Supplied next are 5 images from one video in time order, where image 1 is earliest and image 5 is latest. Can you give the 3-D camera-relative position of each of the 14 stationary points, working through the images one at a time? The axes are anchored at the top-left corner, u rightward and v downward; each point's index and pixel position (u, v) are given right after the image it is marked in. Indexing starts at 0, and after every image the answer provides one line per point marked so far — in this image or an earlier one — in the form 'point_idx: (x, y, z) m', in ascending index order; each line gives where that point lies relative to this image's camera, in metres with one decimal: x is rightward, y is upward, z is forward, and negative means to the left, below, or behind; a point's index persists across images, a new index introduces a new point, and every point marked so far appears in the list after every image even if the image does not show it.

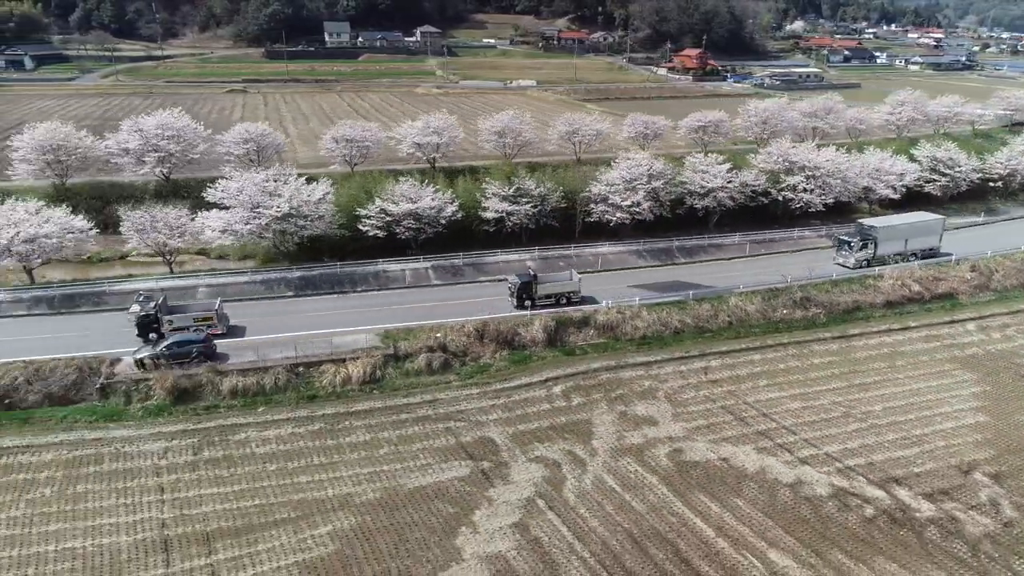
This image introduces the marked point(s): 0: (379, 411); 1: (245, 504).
0: (-3.4, -3.2, +18.9) m
1: (-5.6, -4.5, +15.3) m
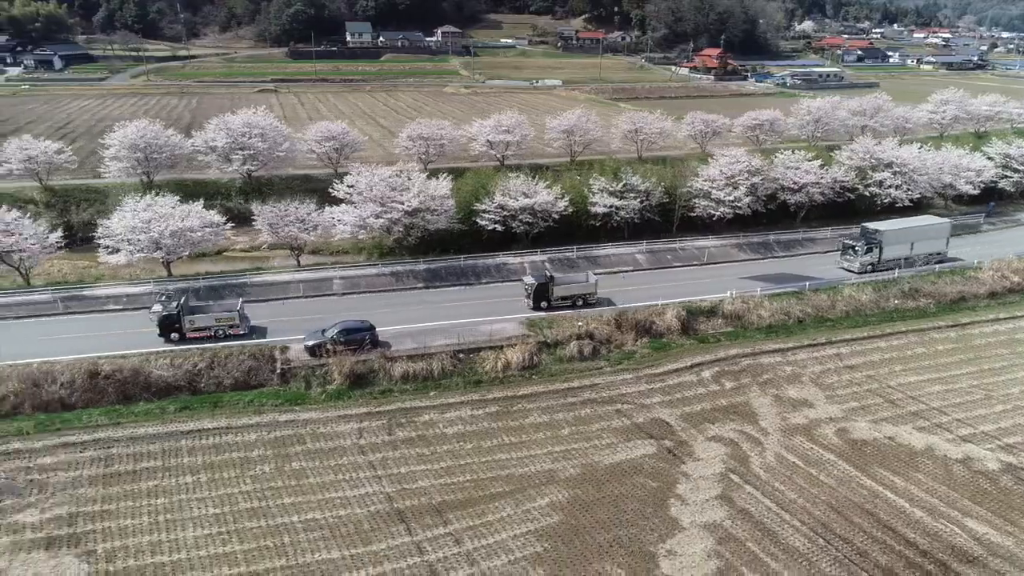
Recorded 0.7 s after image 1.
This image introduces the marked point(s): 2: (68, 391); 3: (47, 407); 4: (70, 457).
0: (+0.9, -2.9, +19.8) m
1: (-1.2, -4.2, +16.2) m
2: (-11.2, -2.6, +18.6) m
3: (-11.6, -3.0, +18.4) m
4: (-10.1, -3.8, +16.8) m
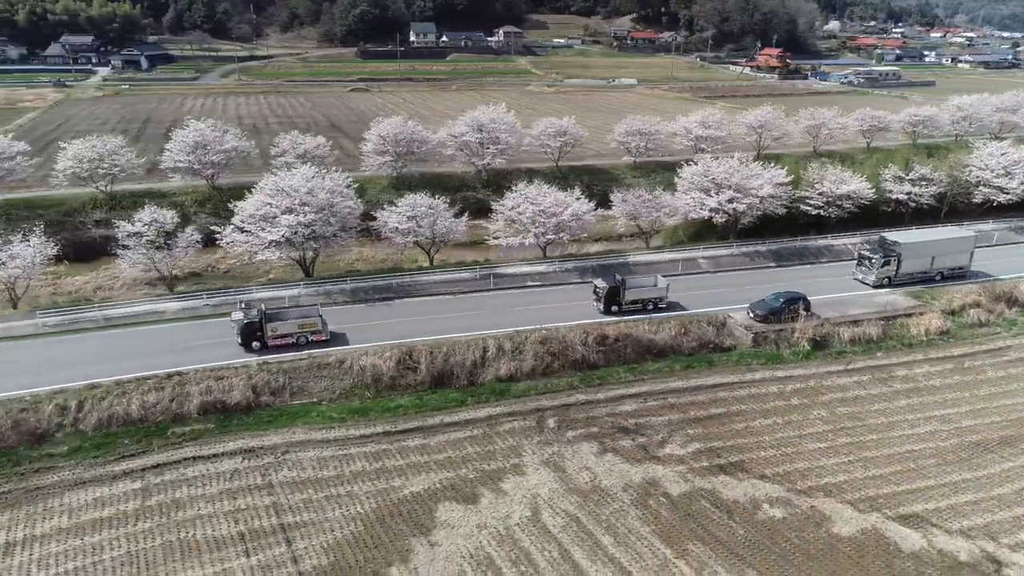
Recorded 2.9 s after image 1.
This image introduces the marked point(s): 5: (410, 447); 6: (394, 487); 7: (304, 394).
0: (+14.3, -2.0, +22.5) m
1: (+12.2, -3.4, +18.9) m
2: (+2.2, -1.8, +21.1) m
3: (+1.8, -2.2, +20.9) m
4: (+3.4, -3.1, +19.3) m
5: (-2.4, -3.7, +17.2) m
6: (-2.5, -4.3, +15.8) m
7: (-5.4, -2.7, +19.1) m
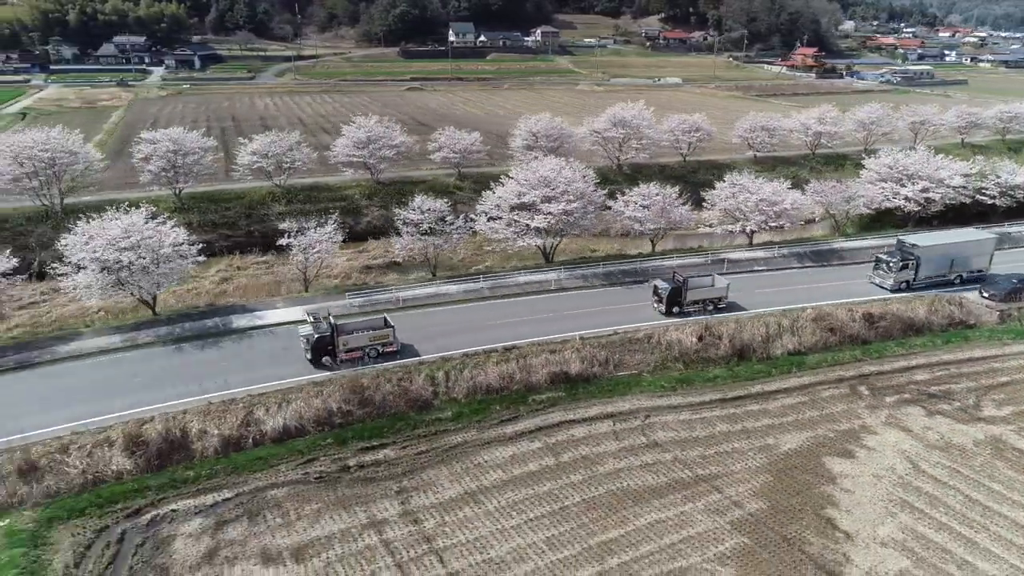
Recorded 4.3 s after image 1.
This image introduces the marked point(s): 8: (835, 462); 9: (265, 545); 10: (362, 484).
0: (+22.7, -1.4, +24.3) m
1: (+20.8, -2.7, +20.7) m
2: (+10.7, -1.2, +22.7) m
3: (+10.3, -1.6, +22.5) m
4: (+11.9, -2.5, +20.9) m
5: (+6.1, -3.1, +18.8) m
6: (+6.1, -3.7, +17.3) m
7: (+3.1, -2.2, +20.6) m
8: (+7.3, -3.9, +16.7) m
9: (-4.6, -4.8, +13.8) m
10: (-3.2, -4.2, +15.6) m
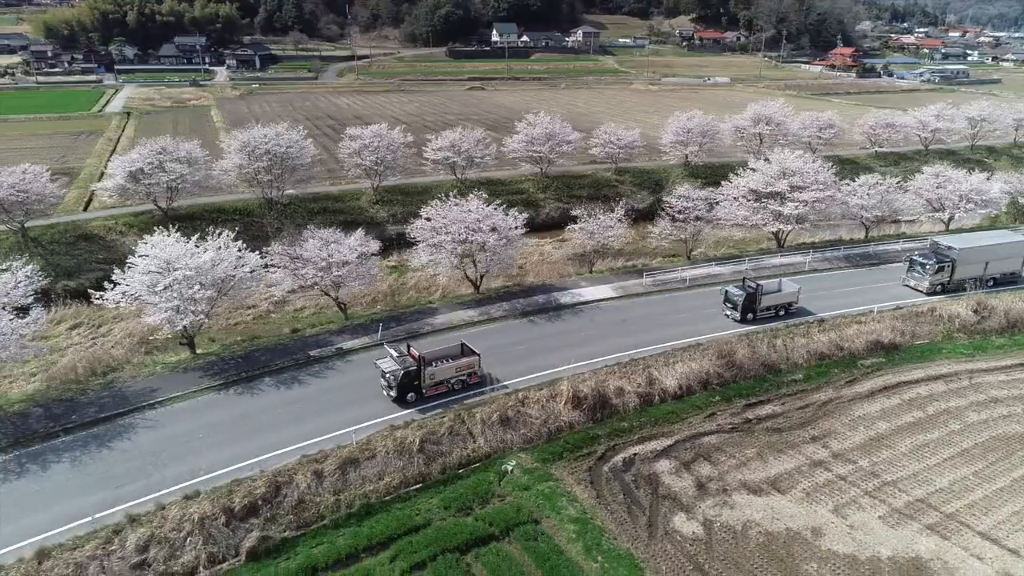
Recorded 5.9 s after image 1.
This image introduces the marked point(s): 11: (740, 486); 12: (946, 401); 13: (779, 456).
0: (+32.1, -0.6, +26.9) m
1: (+30.2, -2.0, +23.2) m
2: (+20.1, -0.5, +25.1) m
3: (+19.7, -0.9, +24.9) m
4: (+21.4, -1.7, +23.3) m
5: (+15.6, -2.4, +21.1) m
6: (+15.6, -3.0, +19.7) m
7: (+12.6, -1.5, +22.9) m
8: (+16.8, -3.2, +19.0) m
9: (+5.0, -4.2, +16.0) m
10: (+6.4, -3.5, +17.8) m
11: (+4.9, -4.2, +15.7) m
12: (+11.4, -3.0, +19.4) m
13: (+6.1, -3.8, +16.8) m
